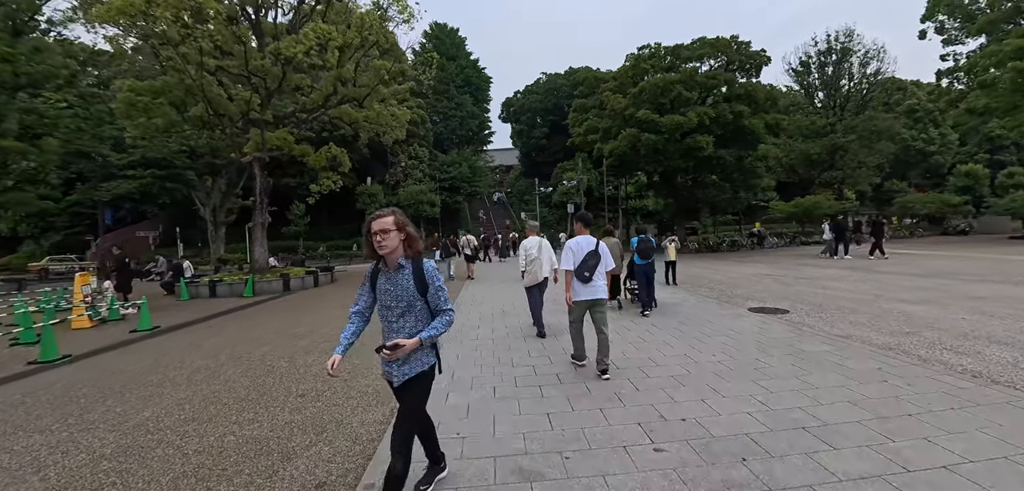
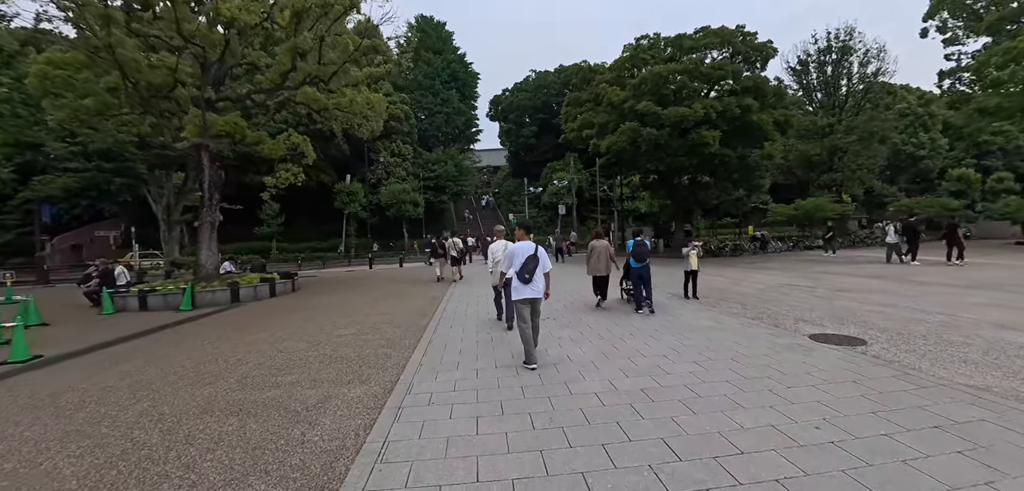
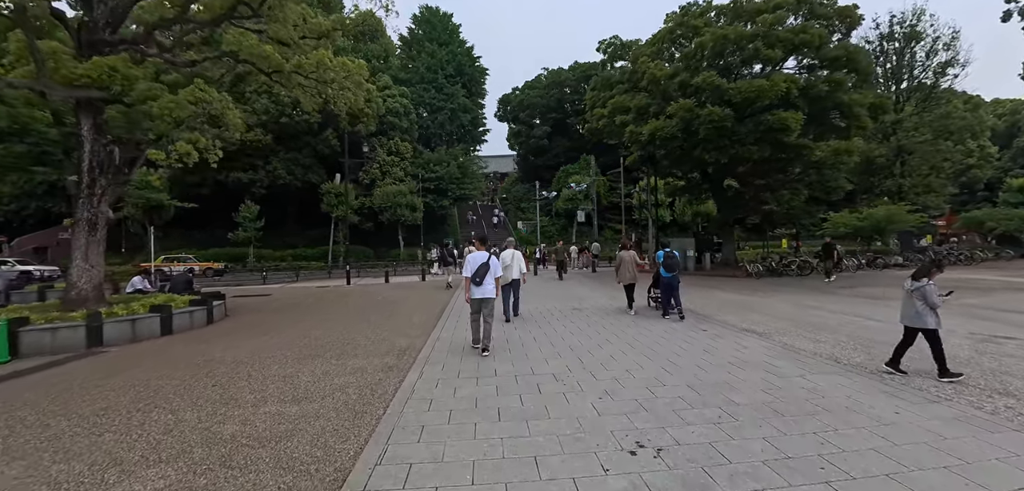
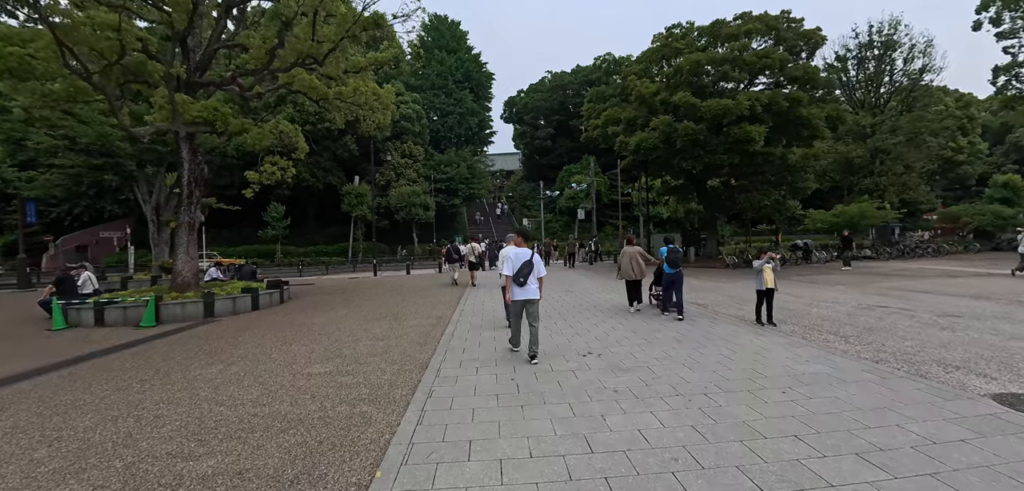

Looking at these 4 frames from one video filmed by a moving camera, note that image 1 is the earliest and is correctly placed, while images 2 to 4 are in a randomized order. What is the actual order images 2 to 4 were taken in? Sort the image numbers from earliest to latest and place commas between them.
2, 4, 3
